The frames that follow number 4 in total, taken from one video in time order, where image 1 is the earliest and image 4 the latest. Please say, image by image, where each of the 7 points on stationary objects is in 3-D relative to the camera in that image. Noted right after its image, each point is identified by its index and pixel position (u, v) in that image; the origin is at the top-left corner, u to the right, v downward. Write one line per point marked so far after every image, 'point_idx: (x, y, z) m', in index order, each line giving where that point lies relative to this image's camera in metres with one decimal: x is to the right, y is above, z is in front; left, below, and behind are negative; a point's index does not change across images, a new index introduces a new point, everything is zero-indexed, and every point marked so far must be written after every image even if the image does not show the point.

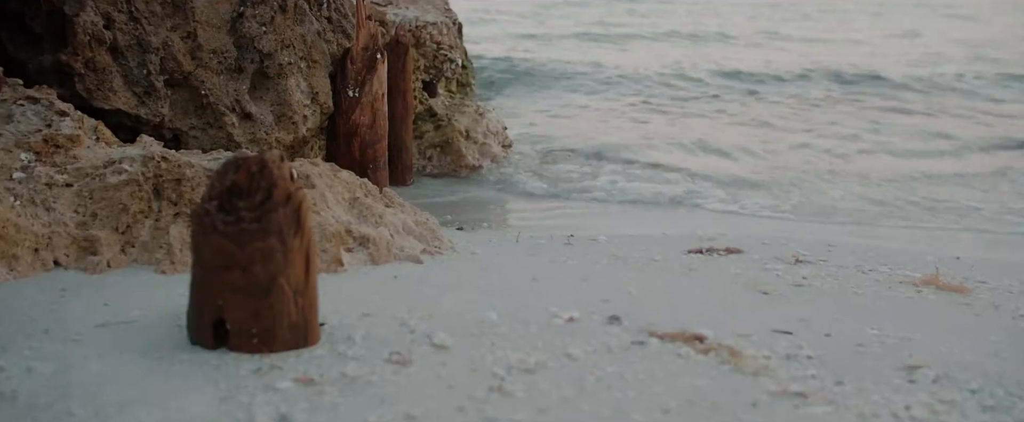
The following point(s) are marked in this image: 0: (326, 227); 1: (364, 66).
0: (-1.0, -0.1, +5.9) m
1: (-1.1, +1.1, +8.2) m
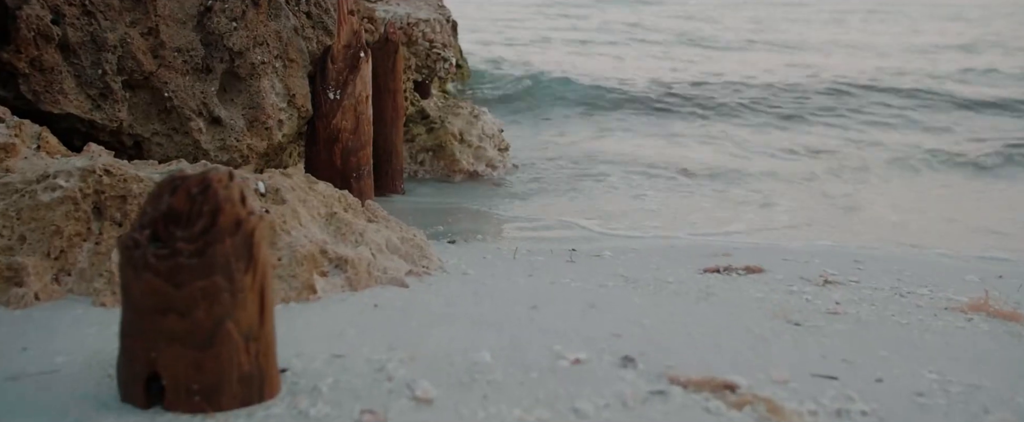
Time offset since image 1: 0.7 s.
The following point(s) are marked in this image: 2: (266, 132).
0: (-1.0, -0.2, +5.2) m
1: (-1.1, +1.0, +7.5) m
2: (-1.6, +0.5, +7.0) m
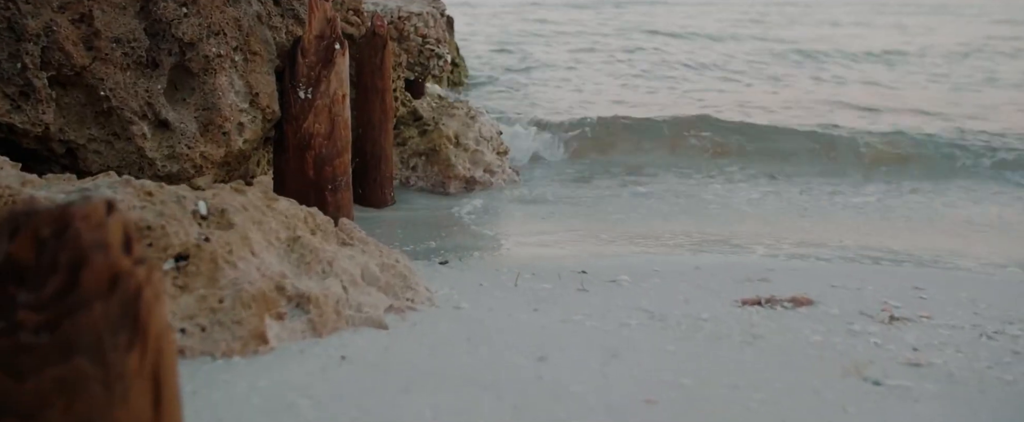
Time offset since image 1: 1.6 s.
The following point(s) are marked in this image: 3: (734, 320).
0: (-1.0, -0.3, +4.1) m
1: (-1.1, +0.9, +6.4) m
2: (-1.5, +0.4, +6.0) m
3: (+1.0, -0.5, +5.0) m
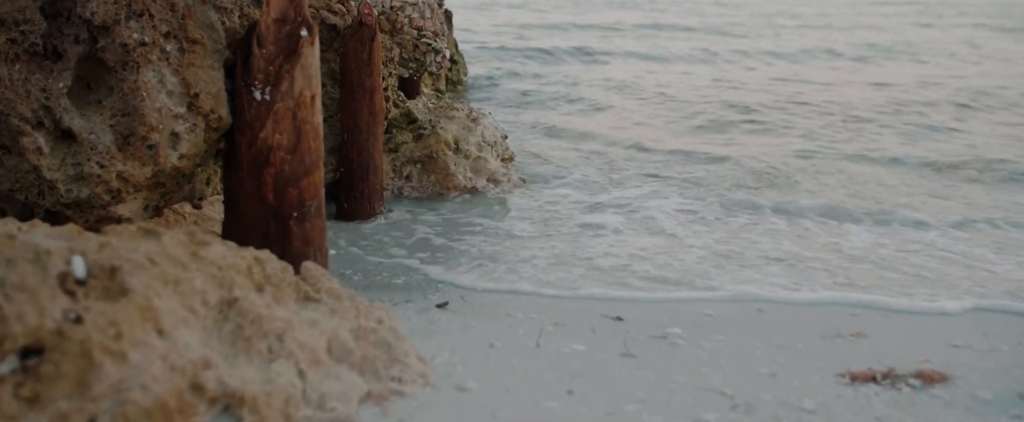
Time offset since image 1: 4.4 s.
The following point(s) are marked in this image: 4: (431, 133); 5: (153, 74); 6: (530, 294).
0: (-0.9, -0.4, +2.7) m
1: (-1.0, +0.7, +5.0) m
2: (-1.5, +0.2, +4.5) m
3: (+1.1, -0.6, +3.6) m
4: (-0.6, +0.5, +7.8) m
5: (-1.5, +0.6, +4.5) m
6: (+0.1, -0.5, +5.4) m
